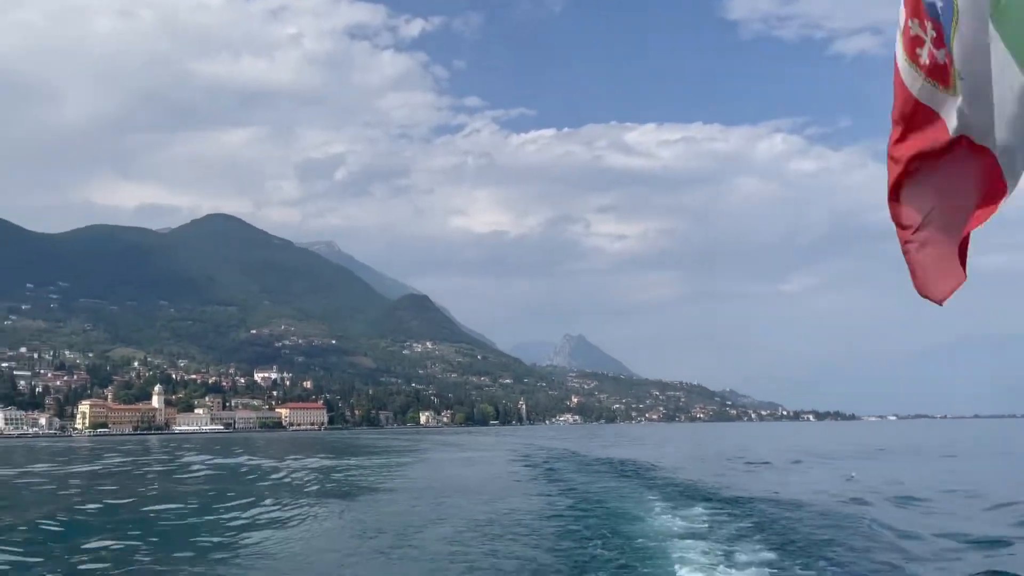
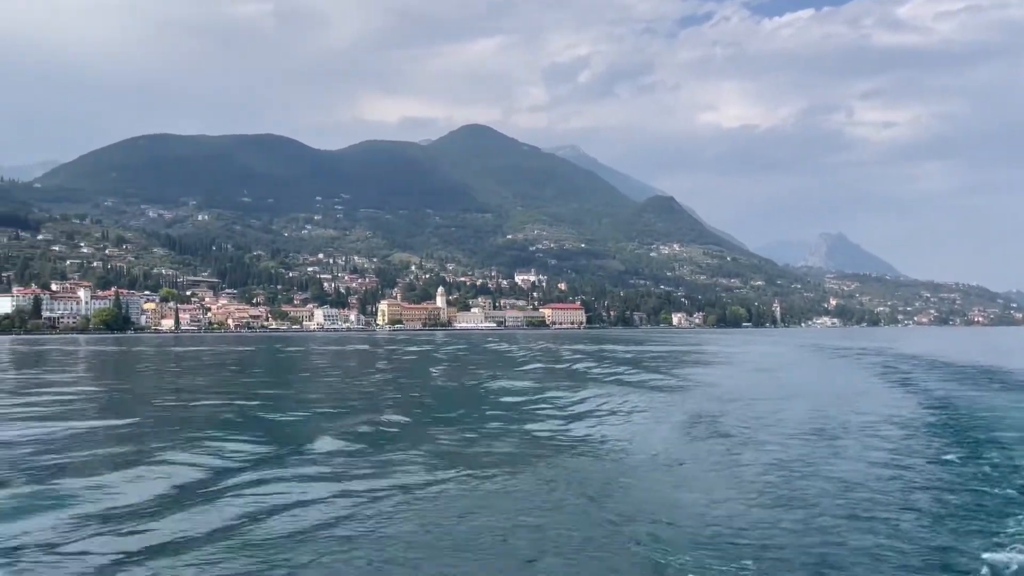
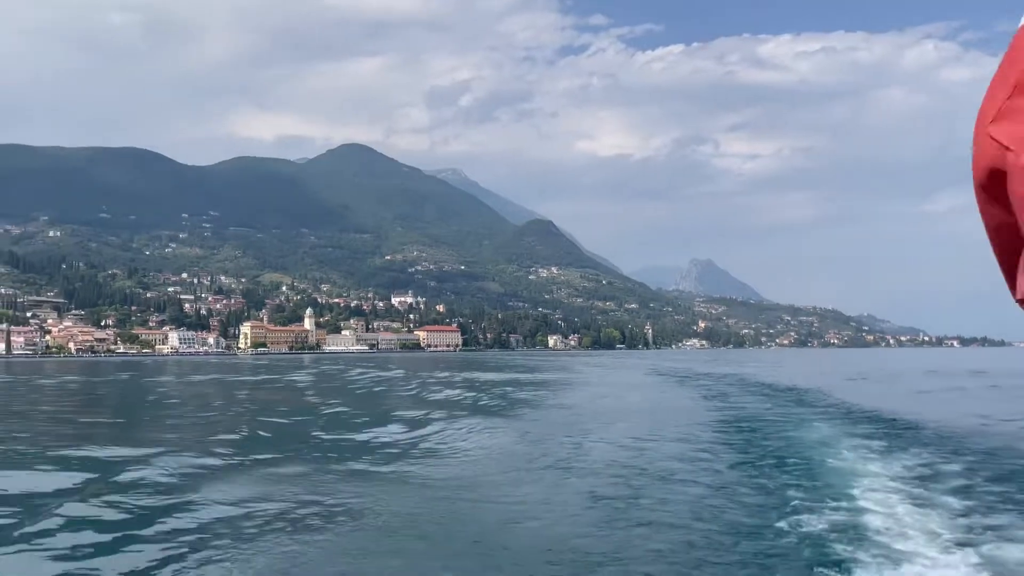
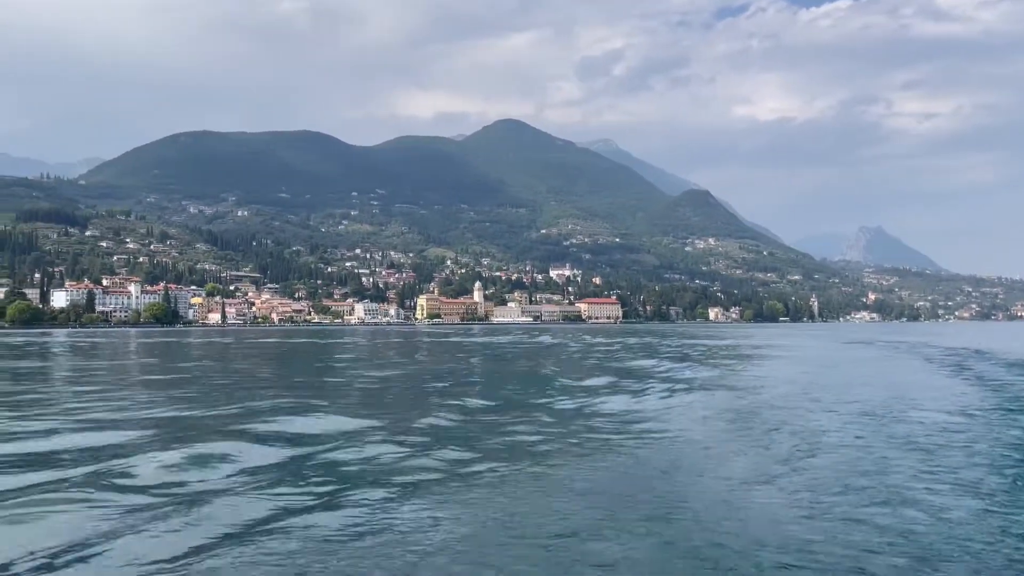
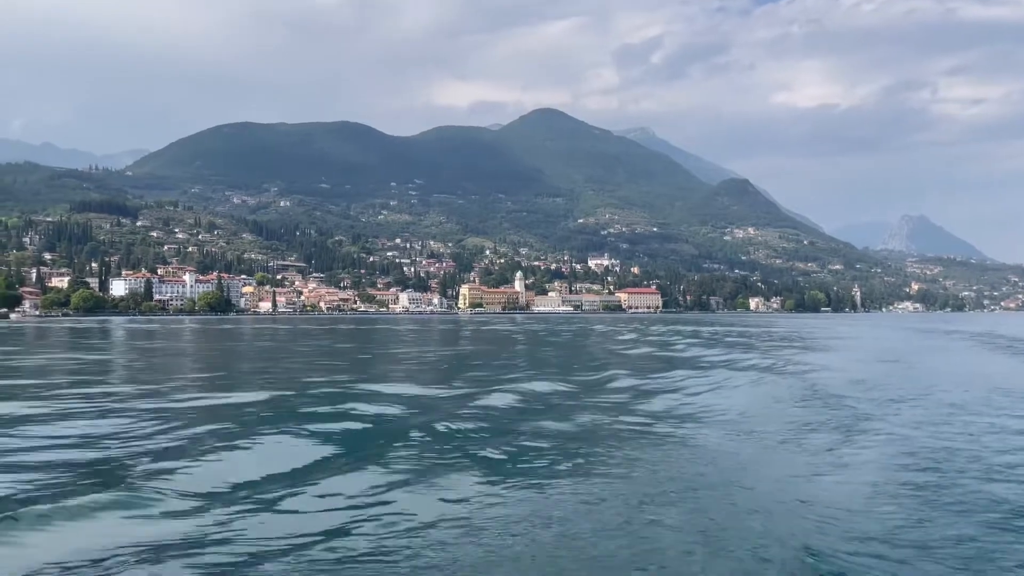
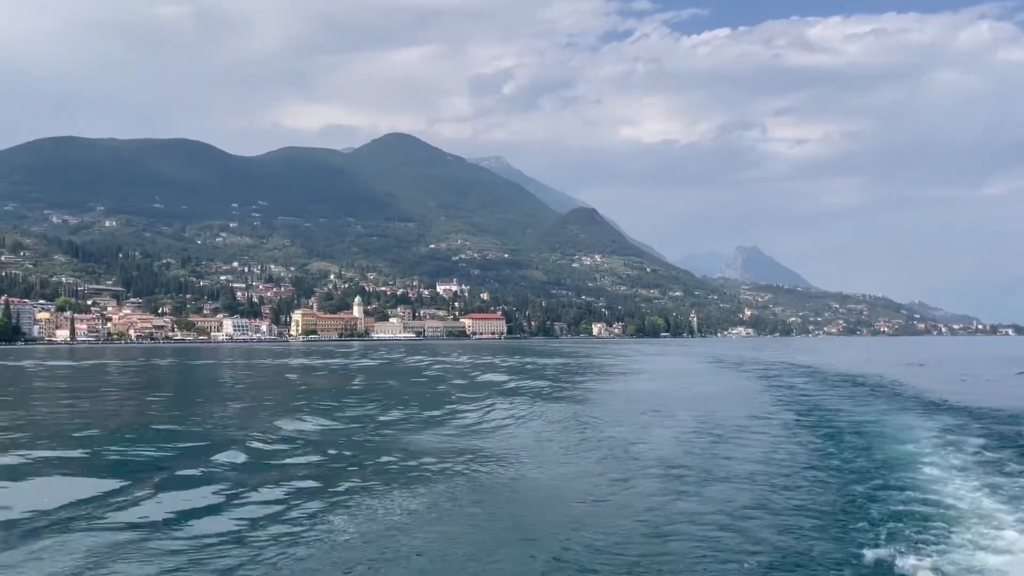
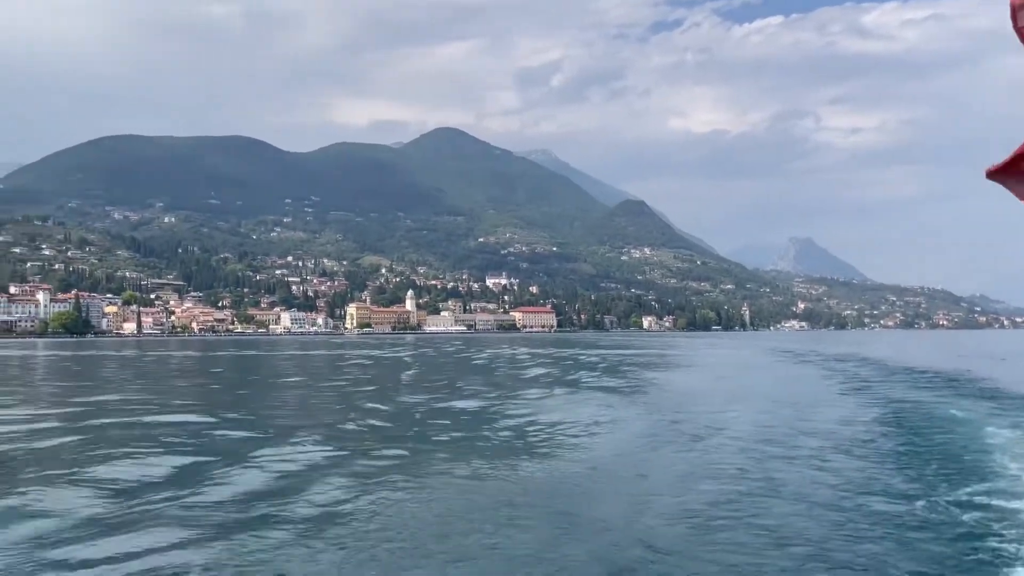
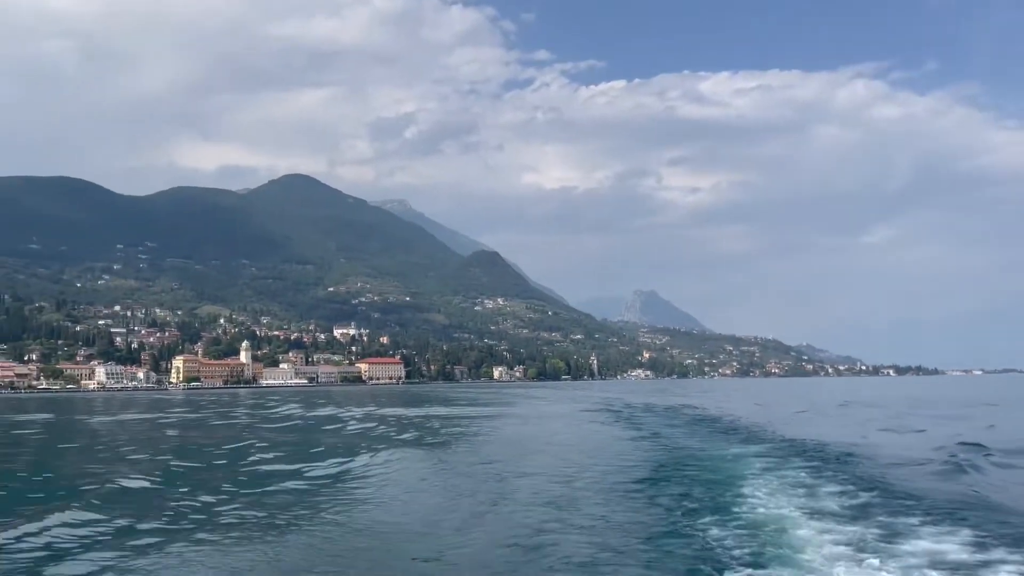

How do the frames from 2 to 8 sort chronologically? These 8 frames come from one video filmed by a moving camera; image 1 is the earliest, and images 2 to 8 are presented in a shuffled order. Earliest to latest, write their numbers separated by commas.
8, 3, 6, 7, 2, 4, 5
